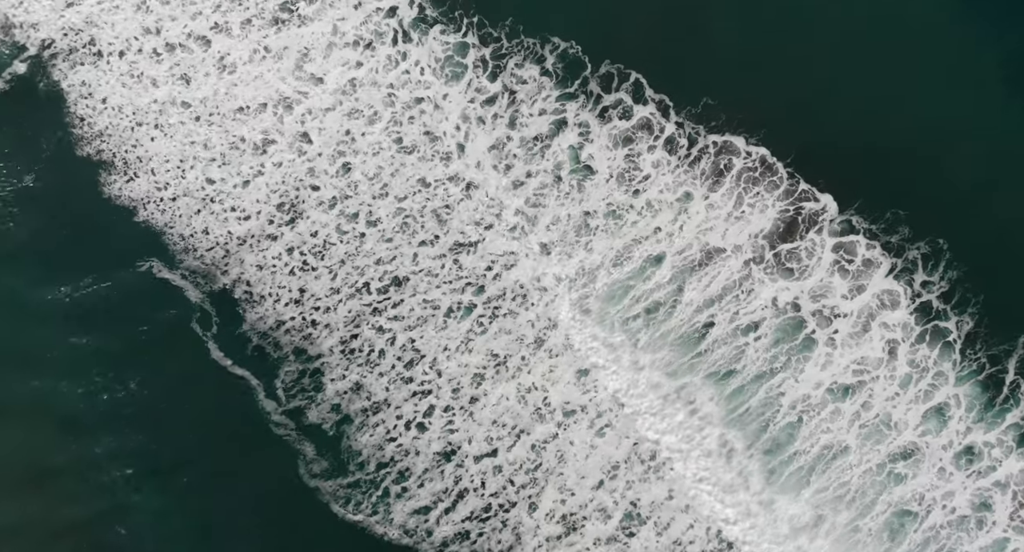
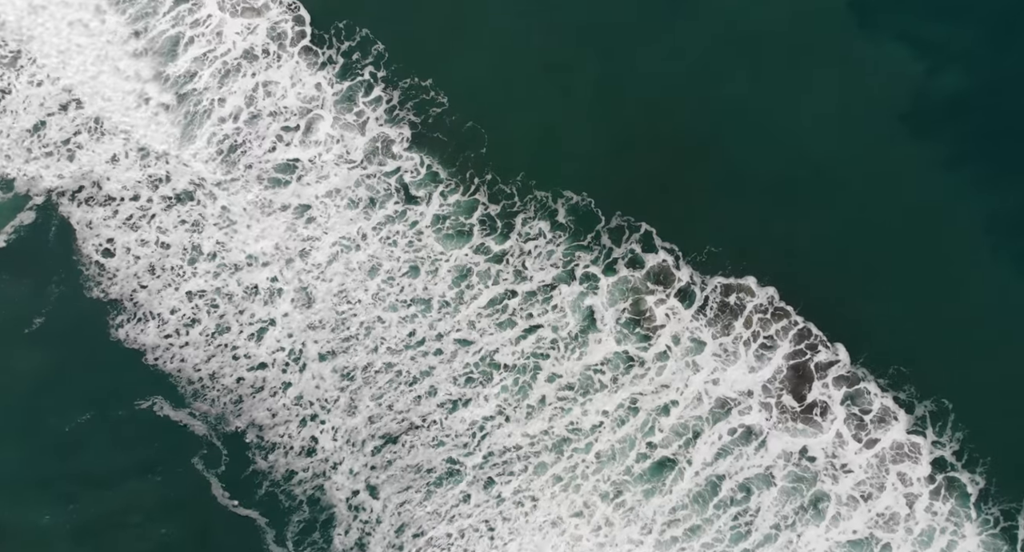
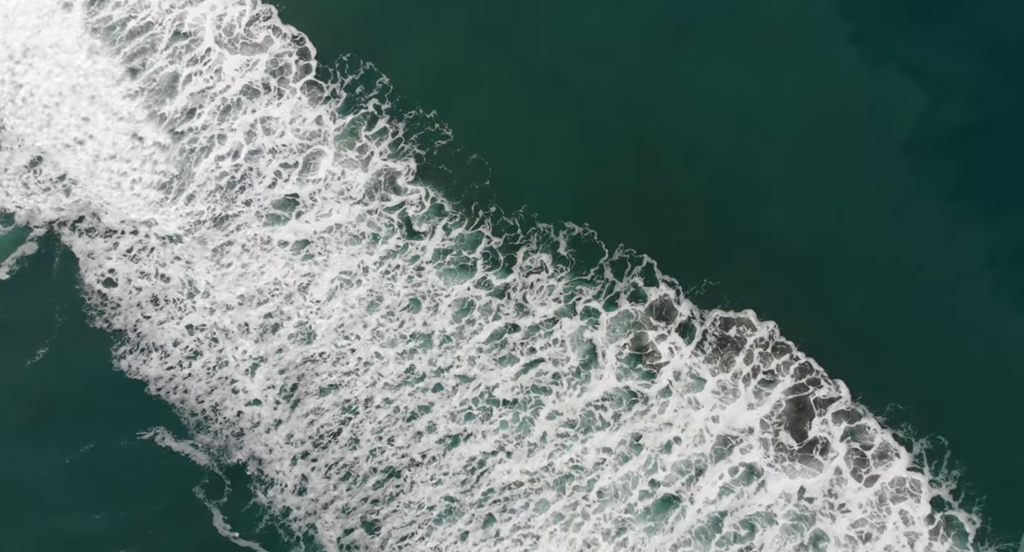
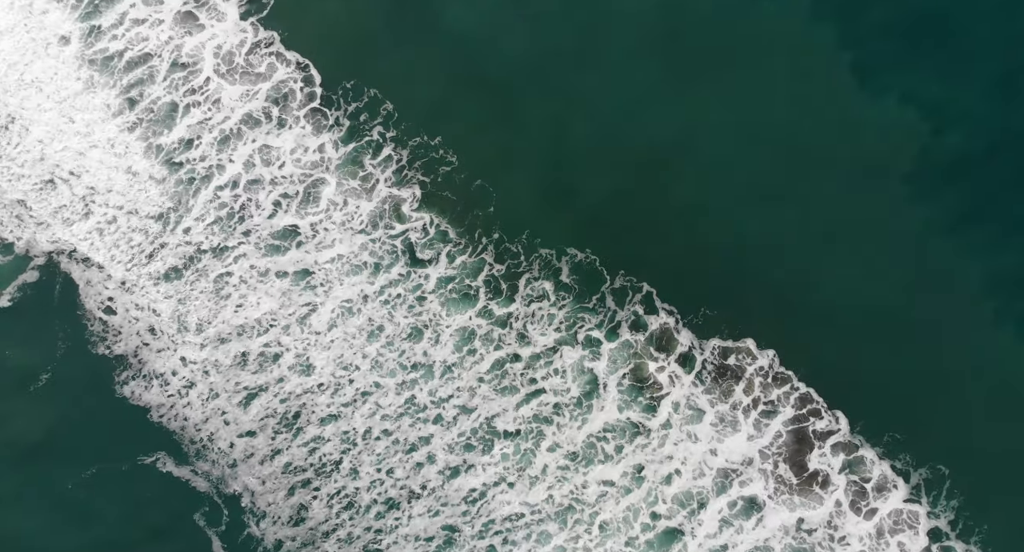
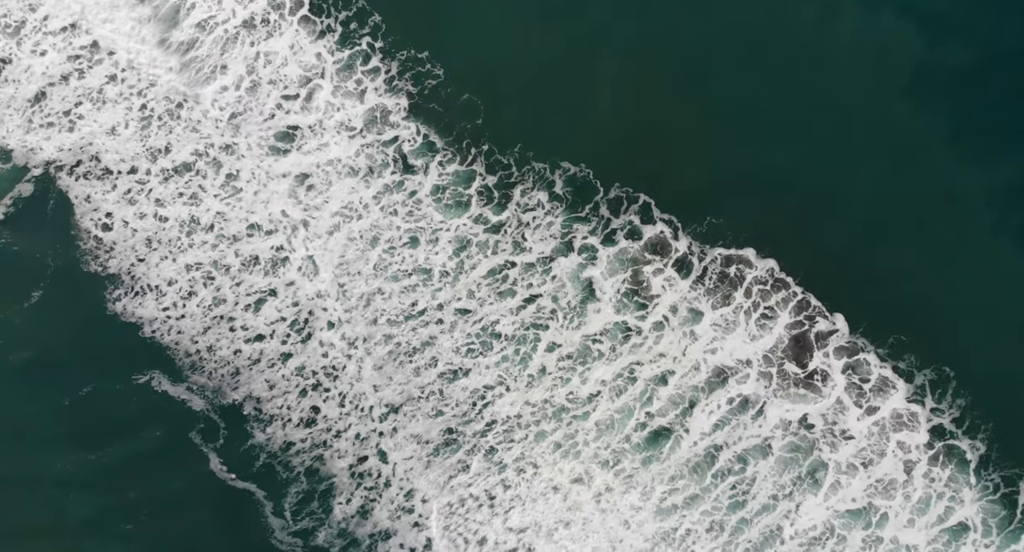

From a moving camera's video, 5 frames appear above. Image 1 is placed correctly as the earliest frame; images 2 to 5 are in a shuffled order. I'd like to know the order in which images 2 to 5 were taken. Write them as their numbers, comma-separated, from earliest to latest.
5, 2, 3, 4
